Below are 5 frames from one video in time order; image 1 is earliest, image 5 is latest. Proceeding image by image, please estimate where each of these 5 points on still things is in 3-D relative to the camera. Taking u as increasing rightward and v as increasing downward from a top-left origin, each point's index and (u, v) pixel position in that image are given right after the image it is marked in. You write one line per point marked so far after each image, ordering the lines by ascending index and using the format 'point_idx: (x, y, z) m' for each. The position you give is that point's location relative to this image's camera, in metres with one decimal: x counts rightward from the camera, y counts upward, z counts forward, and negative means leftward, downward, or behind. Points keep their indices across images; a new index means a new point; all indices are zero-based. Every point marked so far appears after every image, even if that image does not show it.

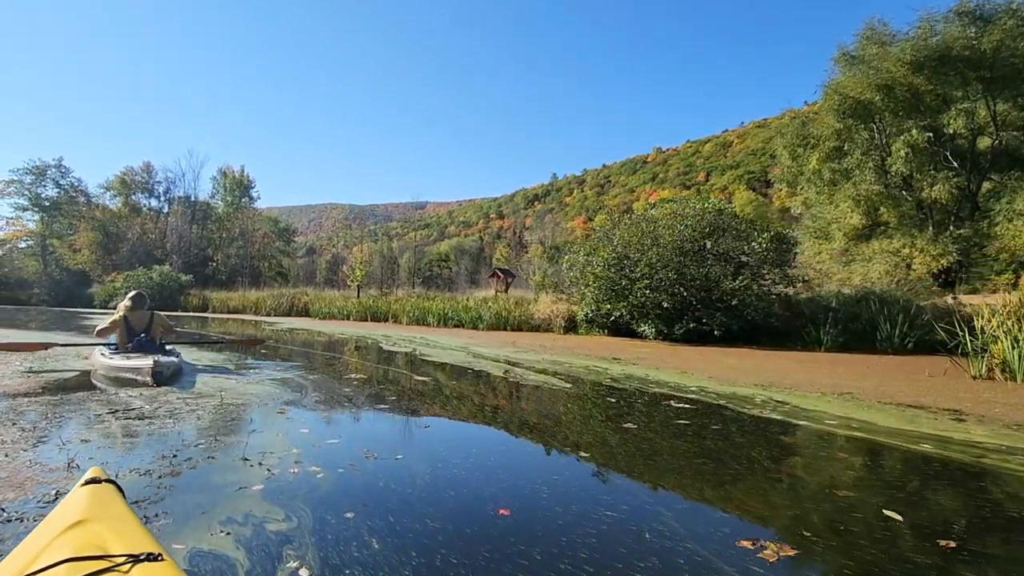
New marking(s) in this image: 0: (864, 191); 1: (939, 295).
0: (+10.1, +2.8, +15.8) m
1: (+9.1, -0.2, +11.7) m
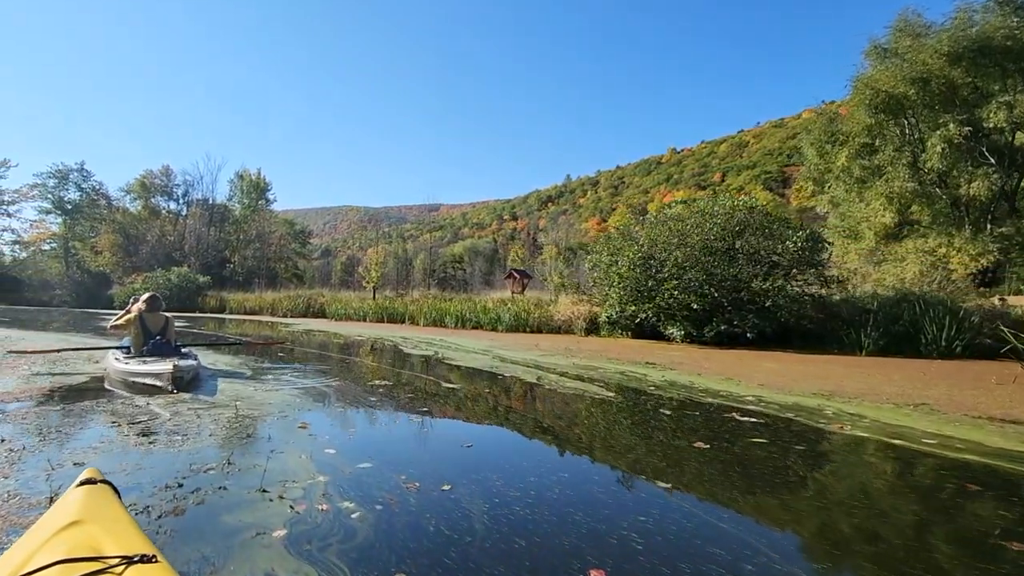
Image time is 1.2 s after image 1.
0: (+10.7, +2.8, +15.3) m
1: (+9.5, -0.2, +11.2) m
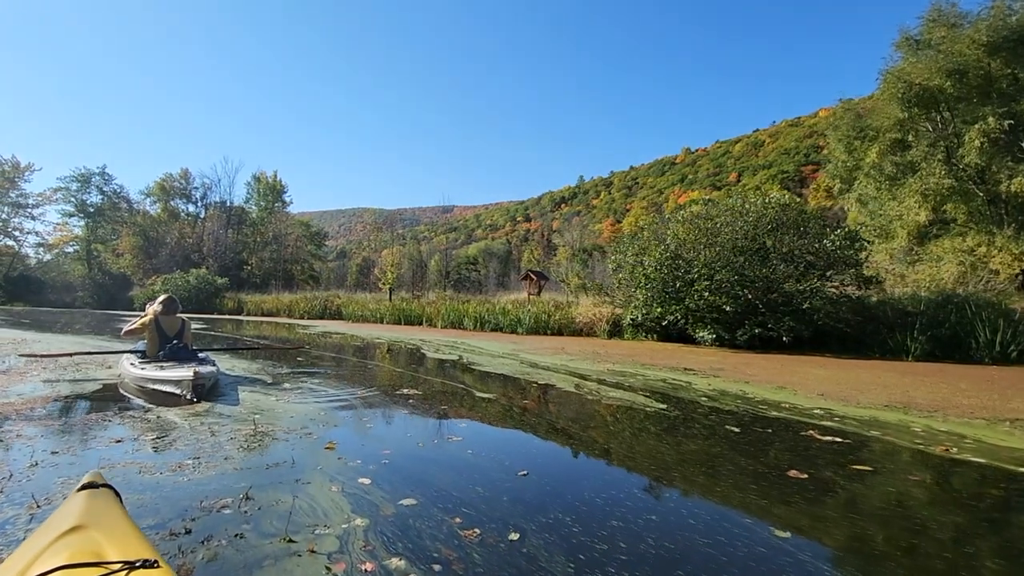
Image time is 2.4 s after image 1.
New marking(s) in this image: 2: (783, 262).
0: (+11.2, +2.7, +14.7) m
1: (+10.0, -0.2, +10.6) m
2: (+5.3, +0.5, +10.8) m
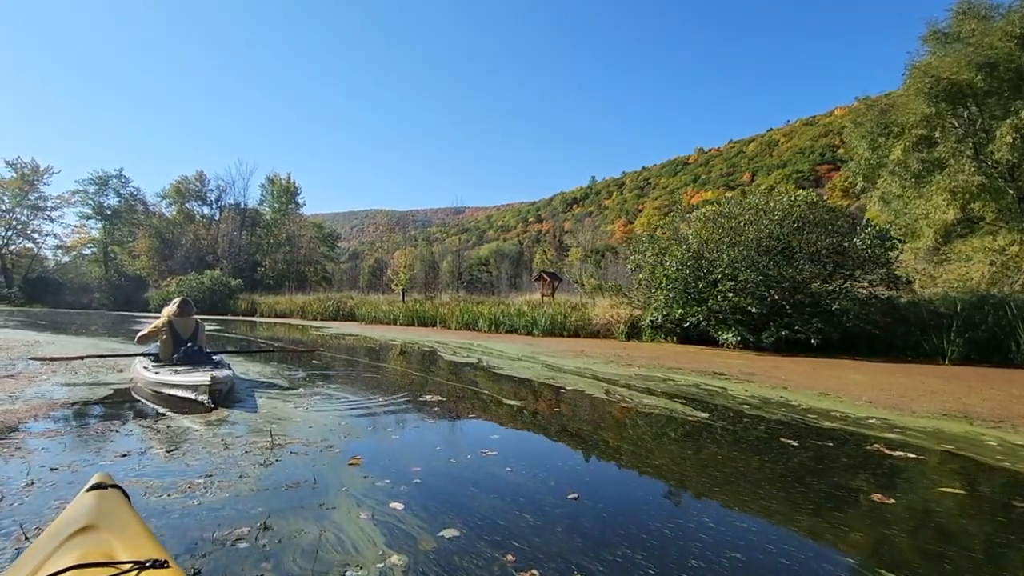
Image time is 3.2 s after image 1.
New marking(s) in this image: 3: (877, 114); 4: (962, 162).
0: (+11.6, +2.7, +14.3) m
1: (+10.3, -0.2, +10.2) m
2: (+5.6, +0.5, +10.5) m
3: (+11.6, +5.5, +17.5) m
4: (+11.7, +3.3, +14.4) m
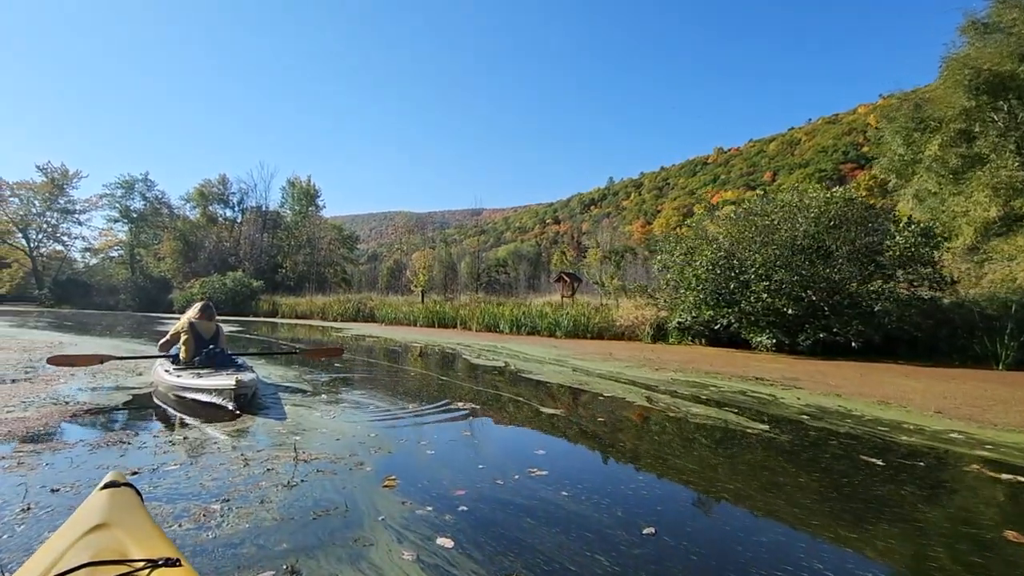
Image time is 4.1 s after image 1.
0: (+12.2, +2.7, +13.7) m
1: (+10.7, -0.2, +9.6) m
2: (+6.1, +0.5, +10.1) m
3: (+12.2, +5.5, +16.9) m
4: (+12.3, +3.3, +13.8) m
